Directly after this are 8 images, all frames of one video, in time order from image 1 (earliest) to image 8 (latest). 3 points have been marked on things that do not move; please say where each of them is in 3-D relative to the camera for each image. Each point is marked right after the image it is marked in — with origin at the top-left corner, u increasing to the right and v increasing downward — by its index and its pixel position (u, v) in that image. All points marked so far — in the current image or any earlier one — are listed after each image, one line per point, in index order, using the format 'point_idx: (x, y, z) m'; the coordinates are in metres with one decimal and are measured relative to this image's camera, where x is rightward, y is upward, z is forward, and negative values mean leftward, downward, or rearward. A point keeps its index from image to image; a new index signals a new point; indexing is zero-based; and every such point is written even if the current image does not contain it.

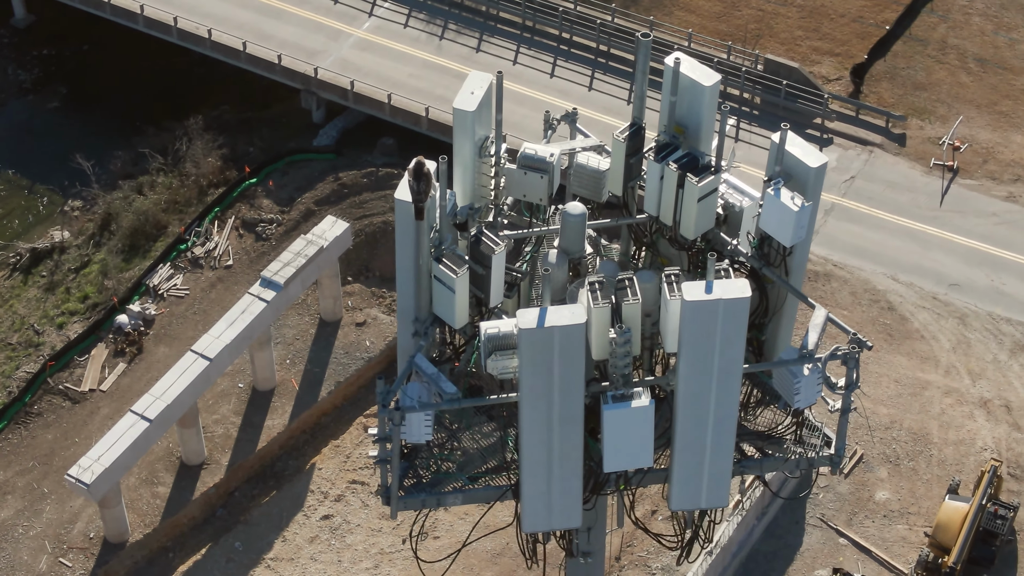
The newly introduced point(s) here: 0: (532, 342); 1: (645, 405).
0: (+0.4, -0.8, +18.8) m
1: (+2.2, -1.9, +19.9) m
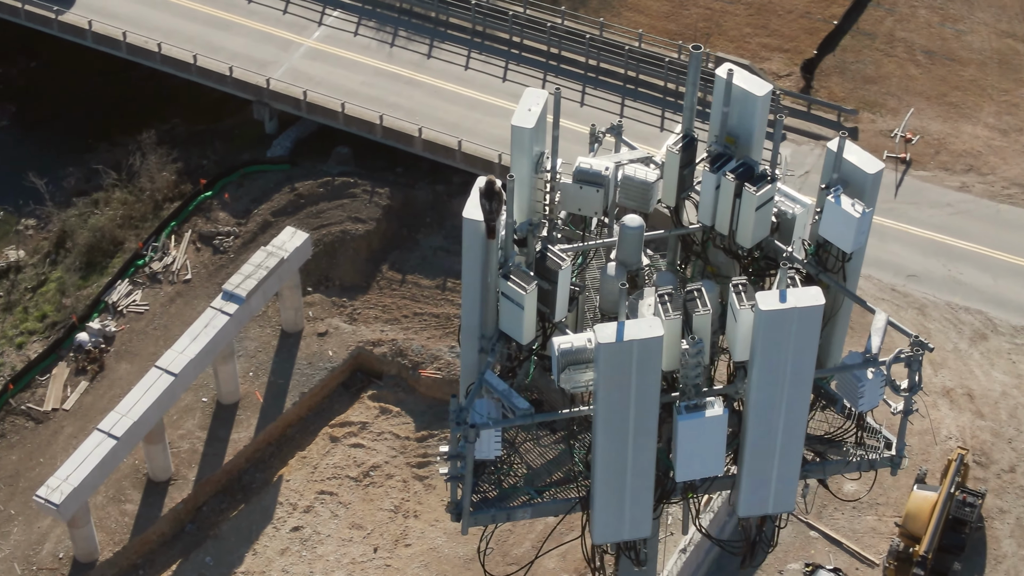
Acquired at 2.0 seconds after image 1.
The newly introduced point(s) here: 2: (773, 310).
0: (+1.6, -1.1, +19.1) m
1: (+3.5, -2.1, +20.1) m
2: (+4.3, -0.4, +19.5) m
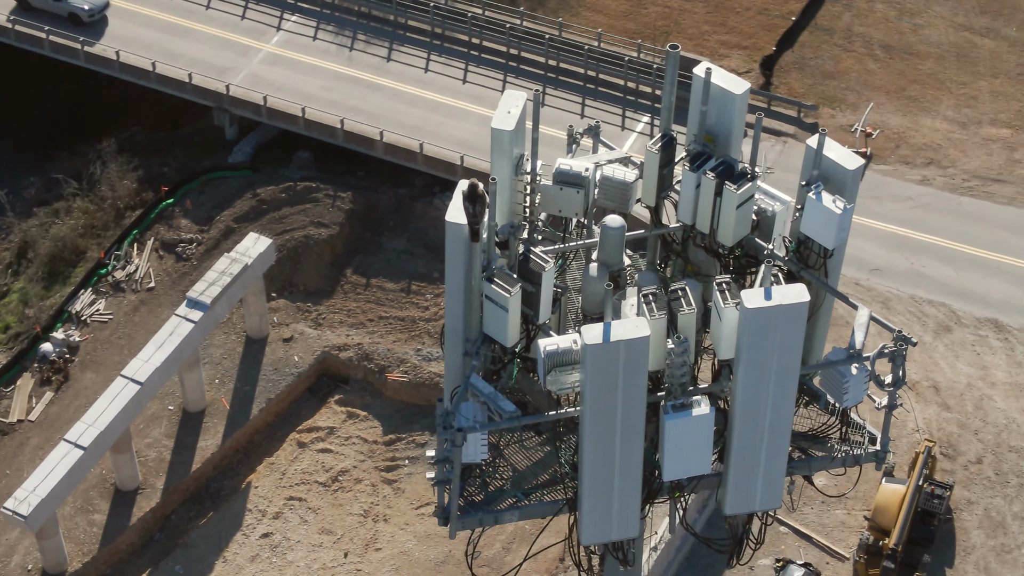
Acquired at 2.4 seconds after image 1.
0: (+1.4, -1.1, +19.0) m
1: (+3.3, -2.1, +20.1) m
2: (+4.1, -0.3, +19.5) m
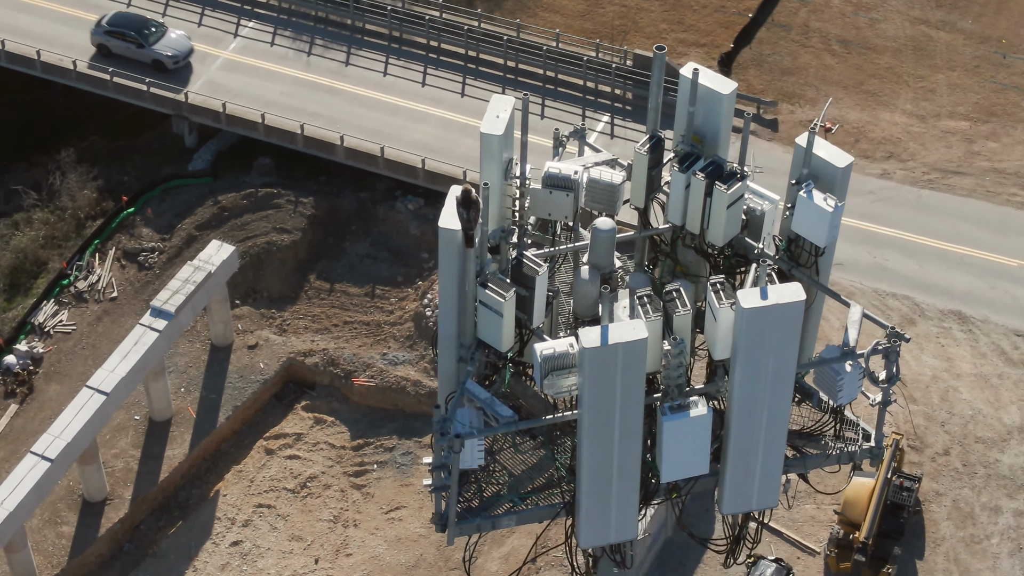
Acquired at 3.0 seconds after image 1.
0: (+1.3, -1.1, +19.0) m
1: (+3.2, -2.1, +20.1) m
2: (+4.0, -0.3, +19.6) m
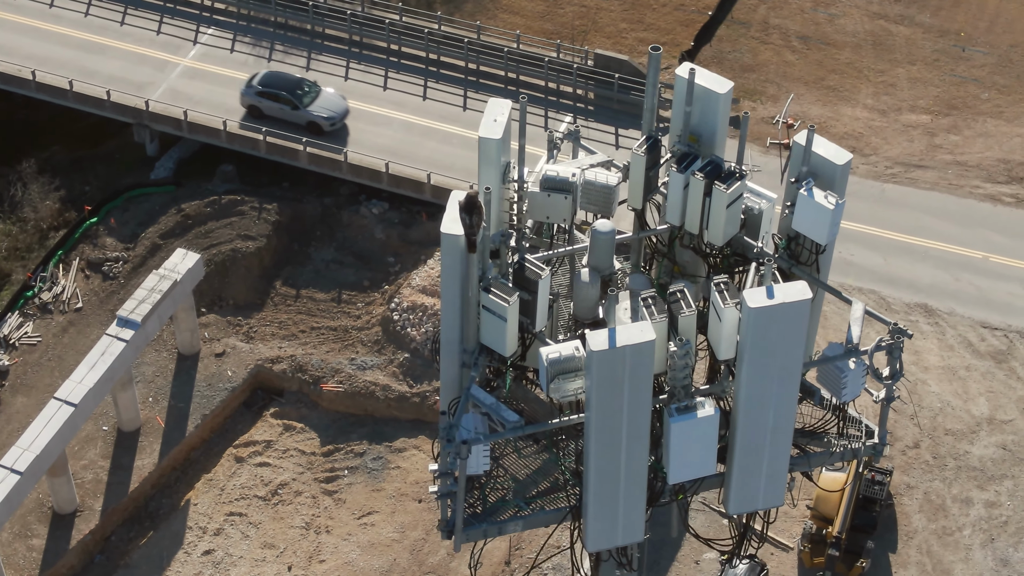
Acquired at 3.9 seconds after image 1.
0: (+1.4, -1.2, +18.9) m
1: (+3.3, -2.1, +20.0) m
2: (+4.1, -0.3, +19.5) m
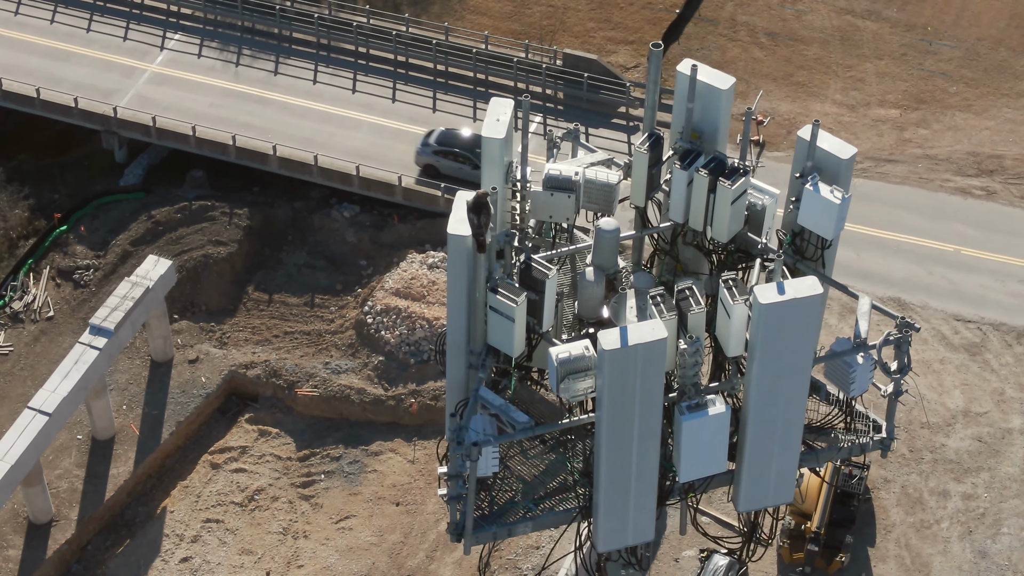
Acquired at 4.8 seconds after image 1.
0: (+1.6, -1.2, +18.8) m
1: (+3.5, -2.1, +19.9) m
2: (+4.2, -0.2, +19.4) m
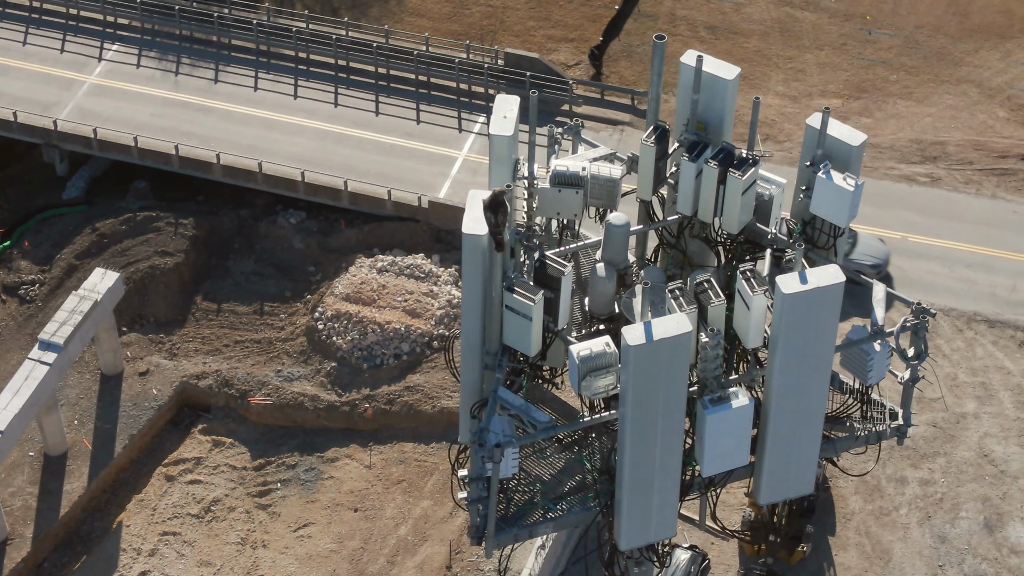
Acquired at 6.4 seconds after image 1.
0: (+1.9, -1.1, +18.6) m
1: (+3.8, -1.9, +19.7) m
2: (+4.5, -0.1, +19.3) m
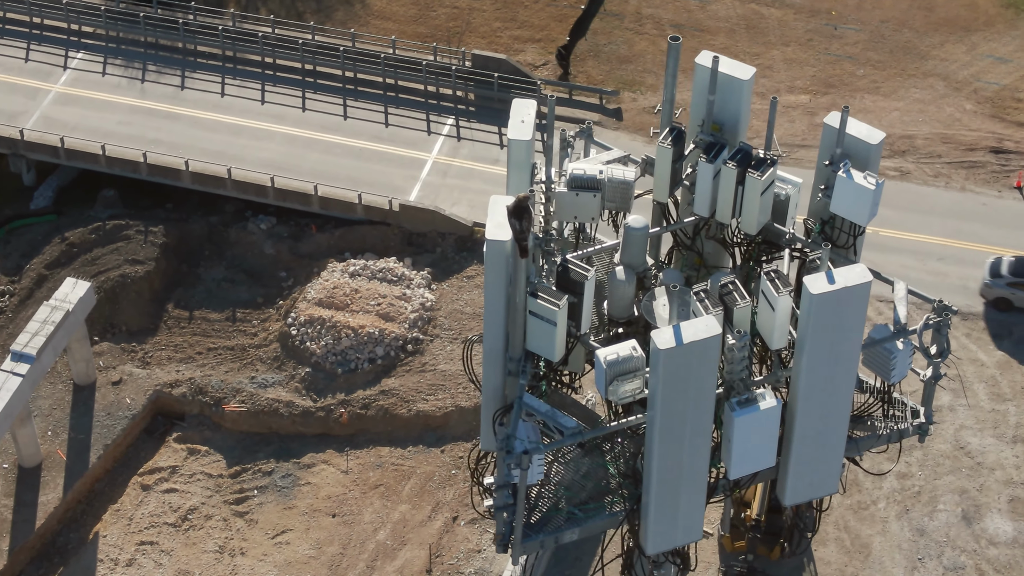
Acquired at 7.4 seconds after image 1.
0: (+2.4, -1.1, +18.5) m
1: (+4.3, -1.9, +19.7) m
2: (+4.9, -0.1, +19.2) m
